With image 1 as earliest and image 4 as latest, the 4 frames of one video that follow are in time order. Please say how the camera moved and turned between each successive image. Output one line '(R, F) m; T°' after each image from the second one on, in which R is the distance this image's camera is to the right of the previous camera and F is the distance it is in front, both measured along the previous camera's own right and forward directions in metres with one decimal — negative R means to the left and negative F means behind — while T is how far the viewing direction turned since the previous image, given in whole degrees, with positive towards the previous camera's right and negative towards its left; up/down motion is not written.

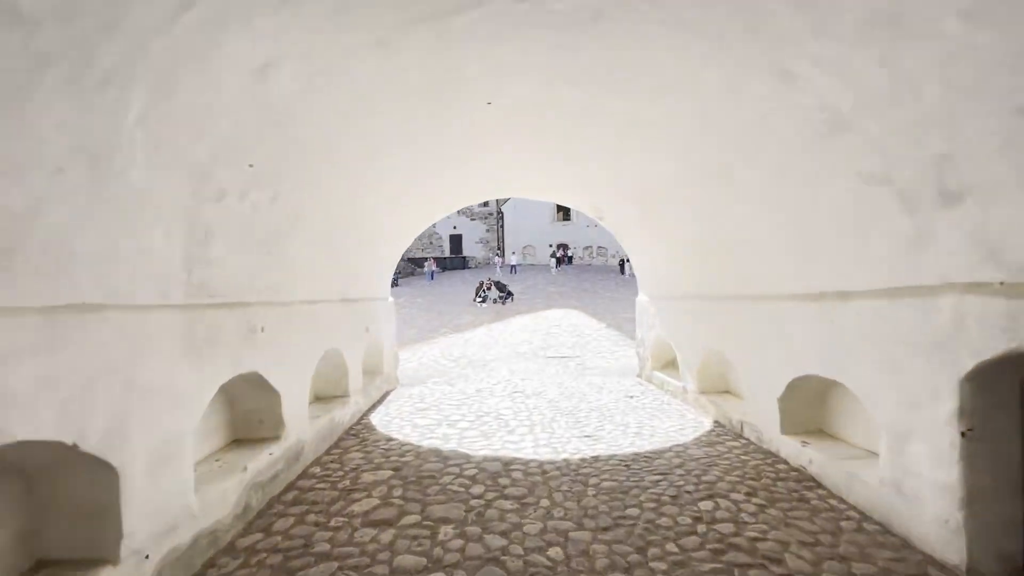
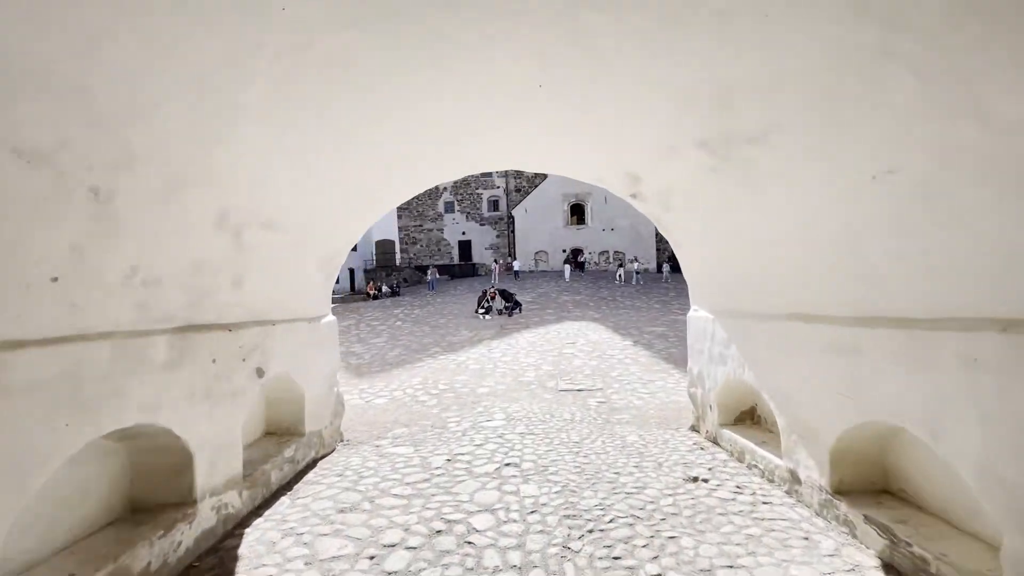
(+0.2, +2.5) m; -2°
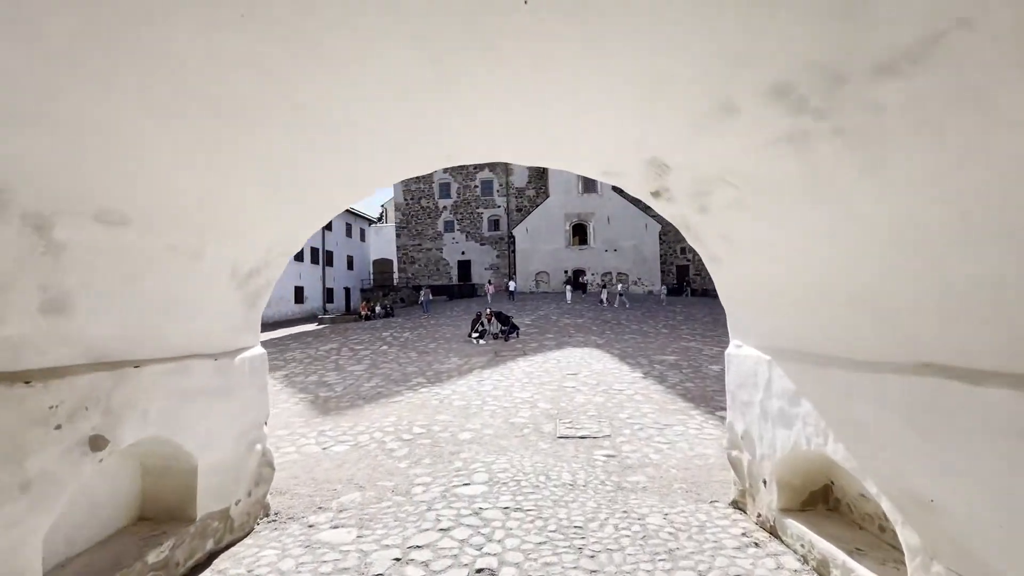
(+0.2, +1.3) m; 0°
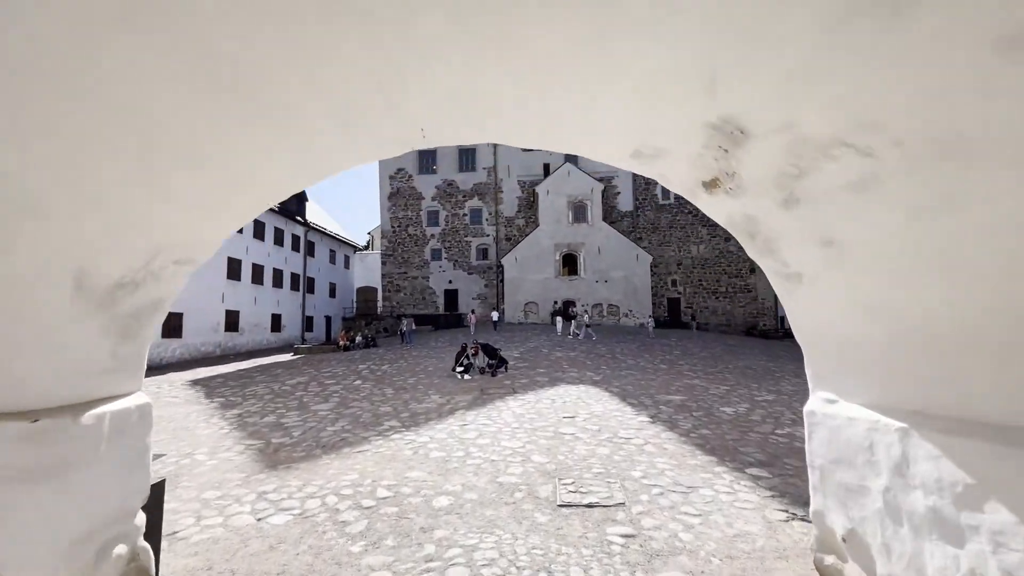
(0.0, +1.2) m; +1°
